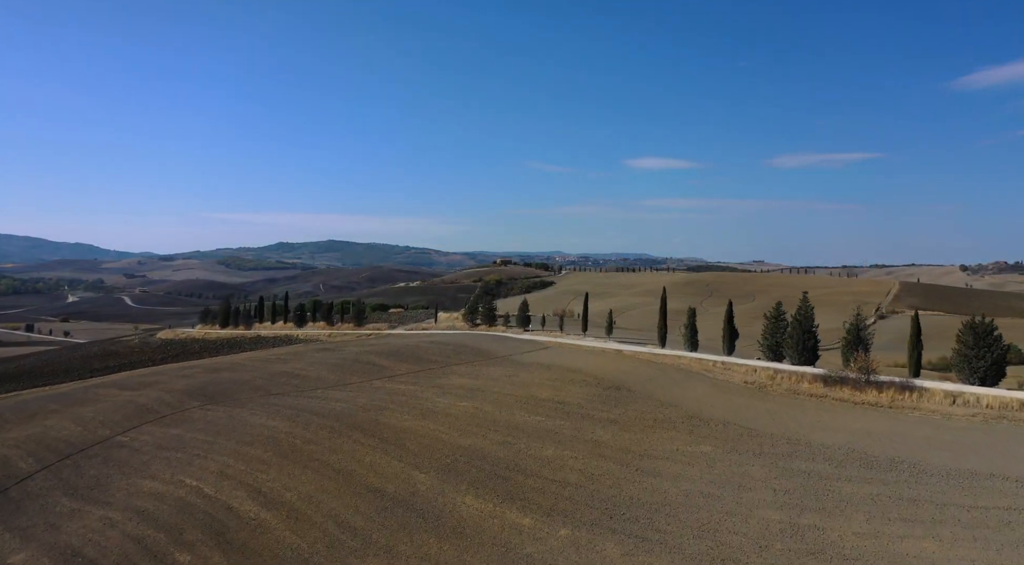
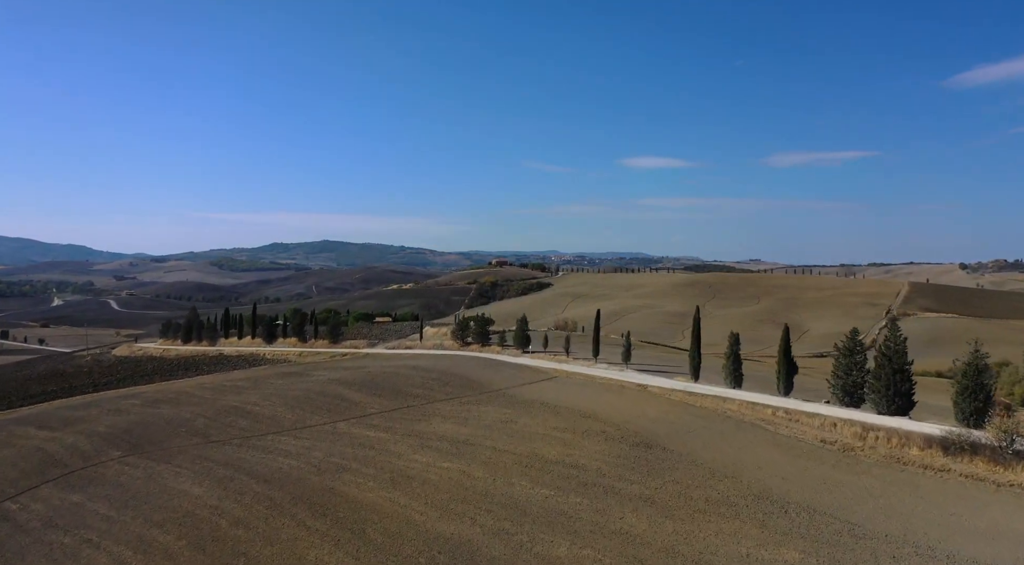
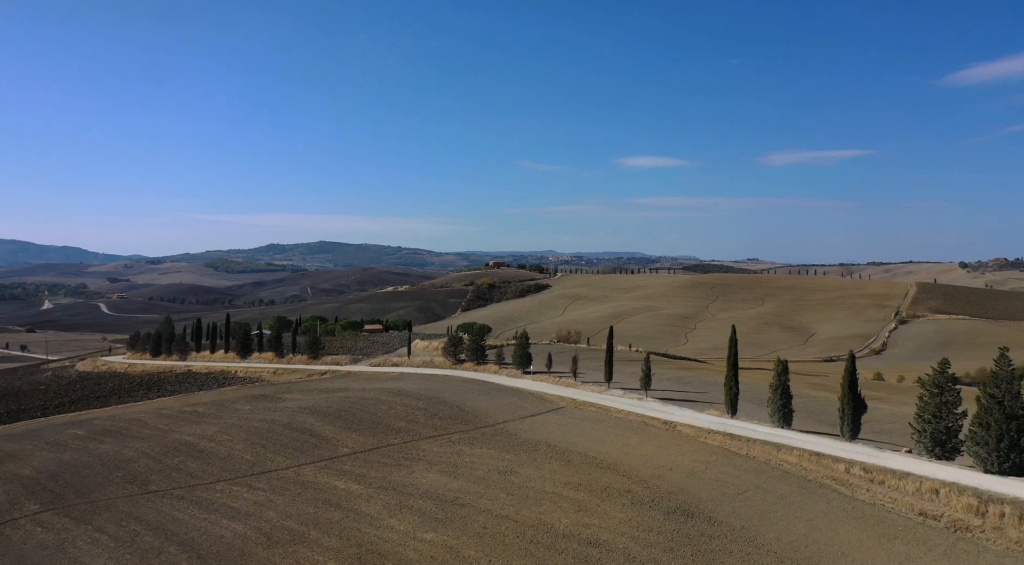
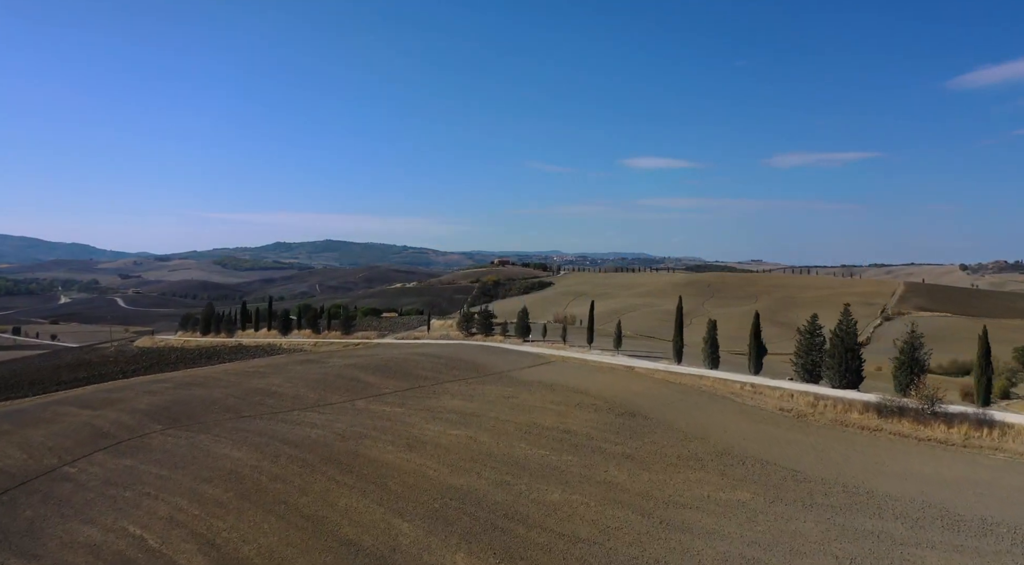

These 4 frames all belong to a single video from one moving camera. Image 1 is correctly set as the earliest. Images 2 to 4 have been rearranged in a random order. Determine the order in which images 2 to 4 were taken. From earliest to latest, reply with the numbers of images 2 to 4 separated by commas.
4, 2, 3
